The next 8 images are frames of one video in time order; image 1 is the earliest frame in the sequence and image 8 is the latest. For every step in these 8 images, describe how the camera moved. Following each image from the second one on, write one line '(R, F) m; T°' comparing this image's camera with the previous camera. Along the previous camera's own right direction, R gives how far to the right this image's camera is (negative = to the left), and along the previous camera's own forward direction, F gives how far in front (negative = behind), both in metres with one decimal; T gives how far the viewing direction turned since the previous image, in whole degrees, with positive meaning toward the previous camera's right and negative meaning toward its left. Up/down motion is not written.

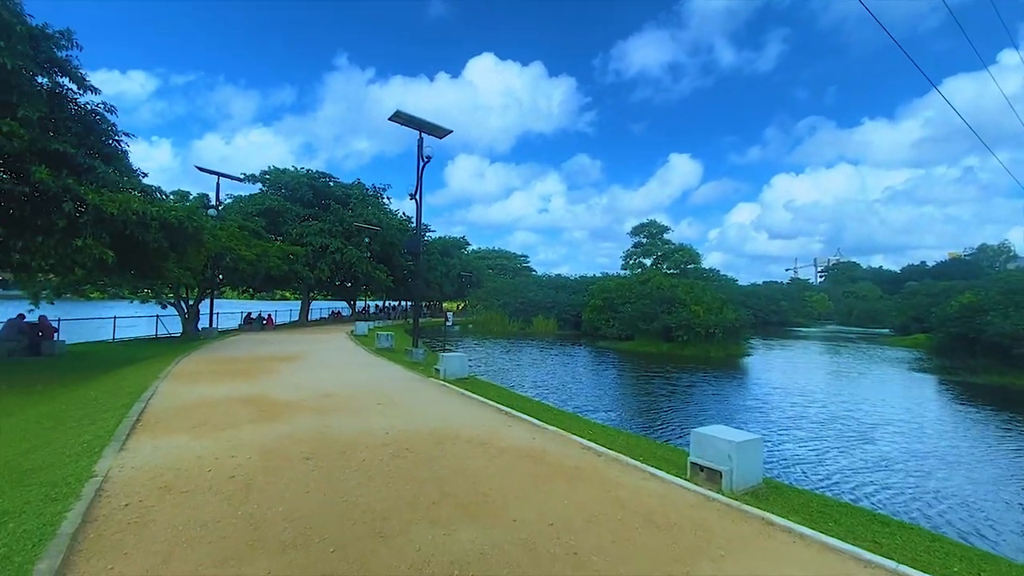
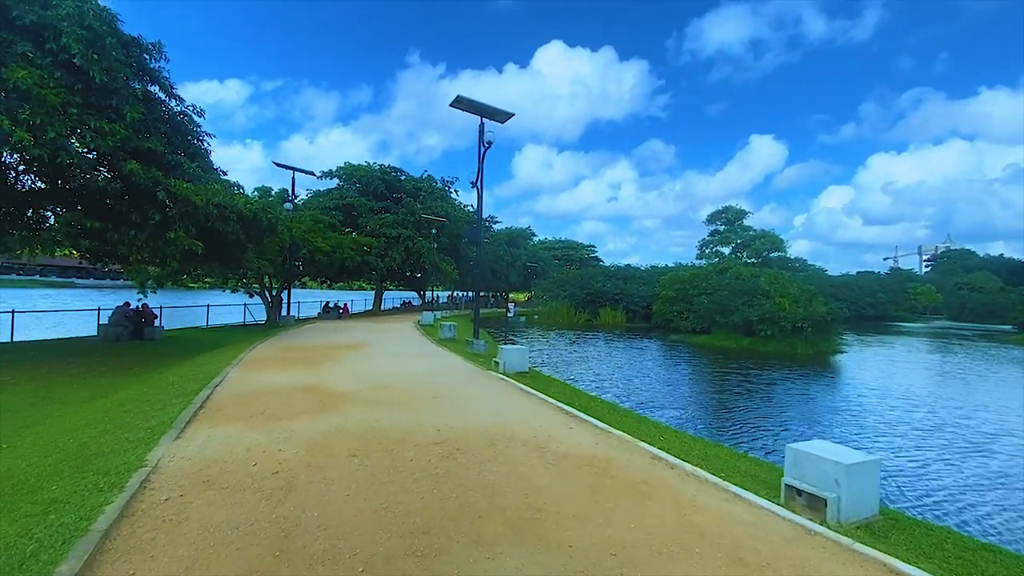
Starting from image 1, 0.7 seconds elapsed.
(+0.1, +0.5) m; -6°
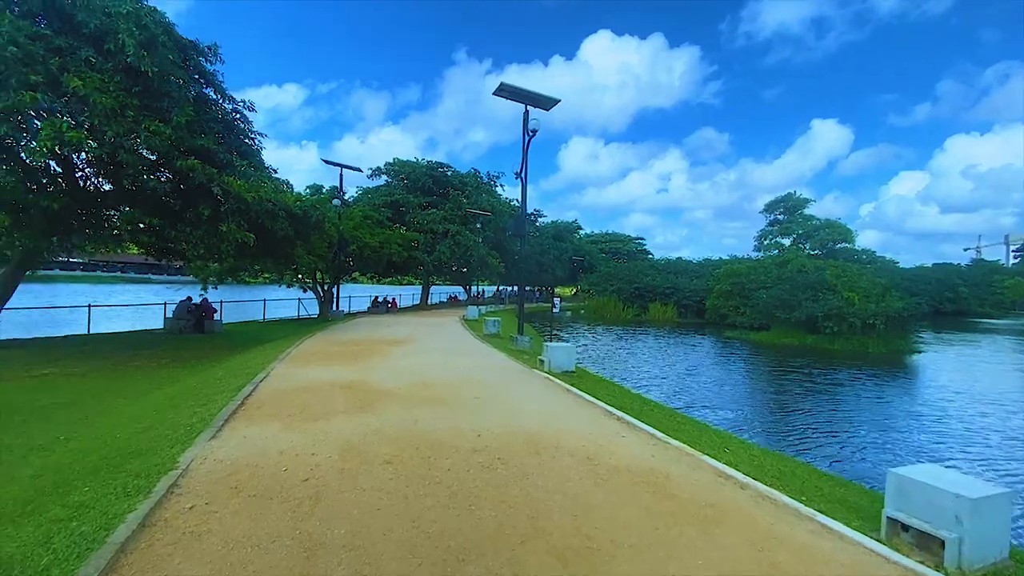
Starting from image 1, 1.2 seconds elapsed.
(0.0, +0.4) m; -4°
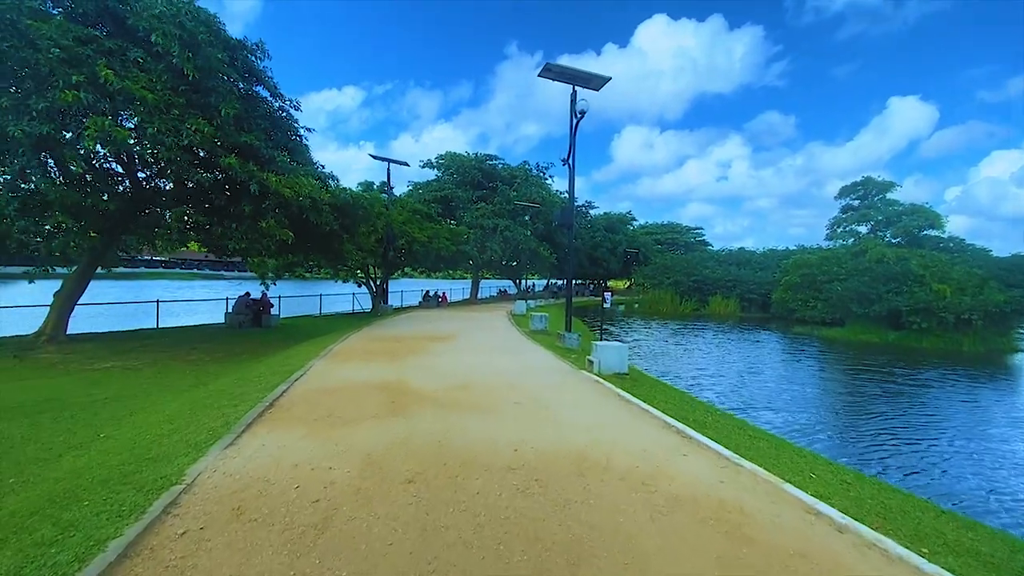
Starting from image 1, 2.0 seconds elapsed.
(+0.1, +0.7) m; -5°
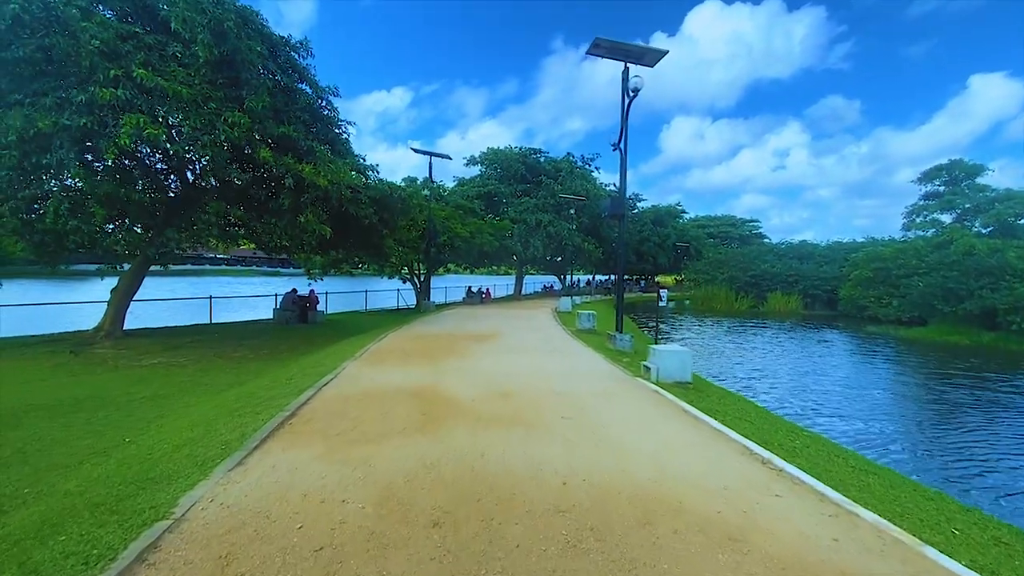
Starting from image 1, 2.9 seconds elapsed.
(0.0, +0.8) m; -4°
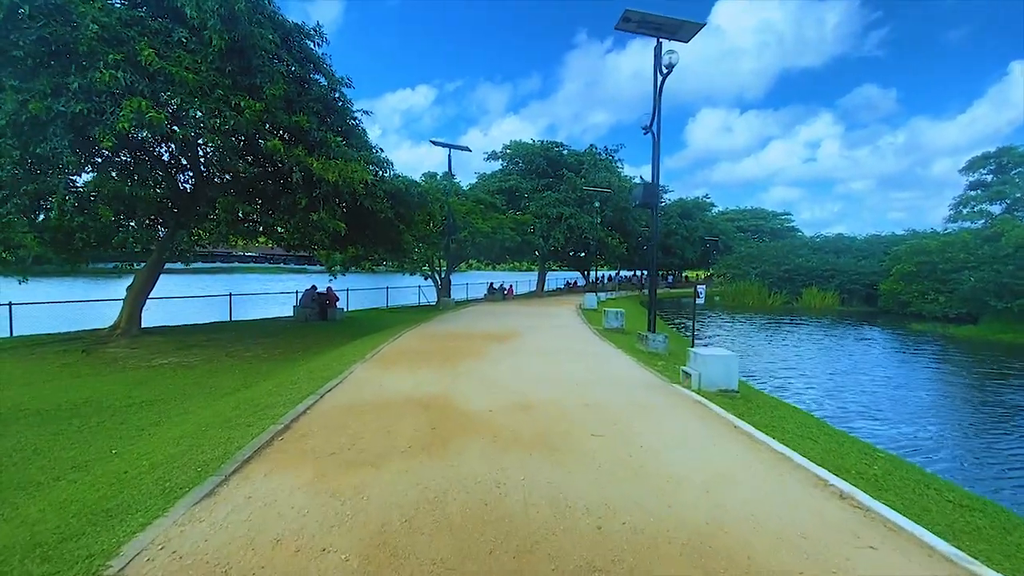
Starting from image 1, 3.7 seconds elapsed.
(0.0, +0.8) m; -2°
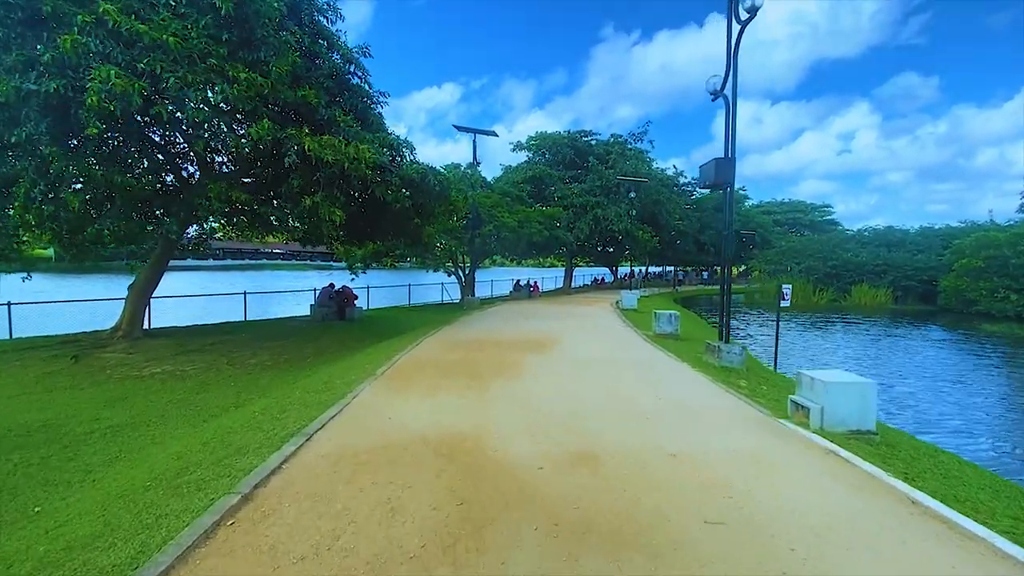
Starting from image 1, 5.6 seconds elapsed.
(-0.3, +1.9) m; -2°
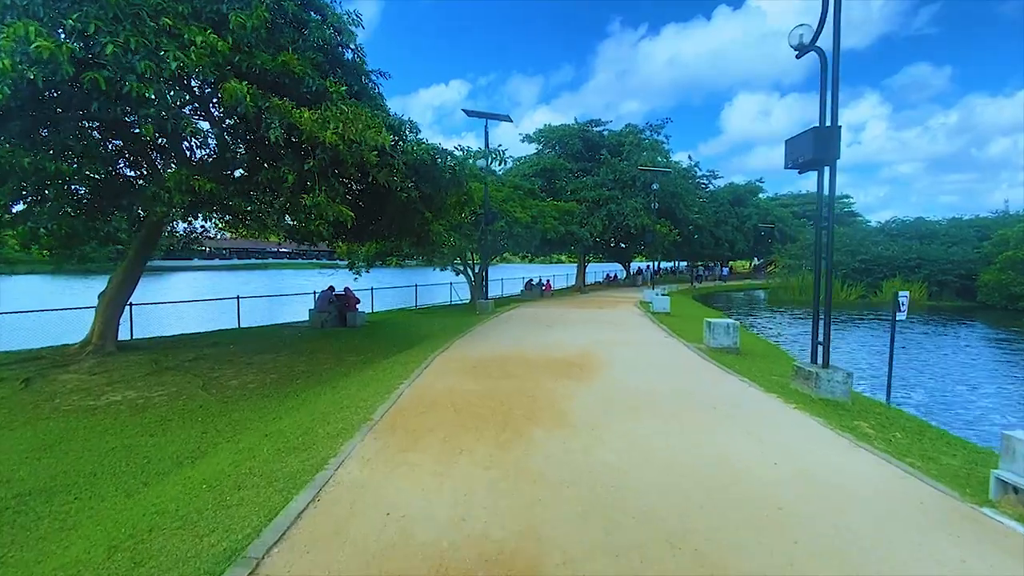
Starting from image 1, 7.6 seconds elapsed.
(-0.3, +2.0) m; -1°
